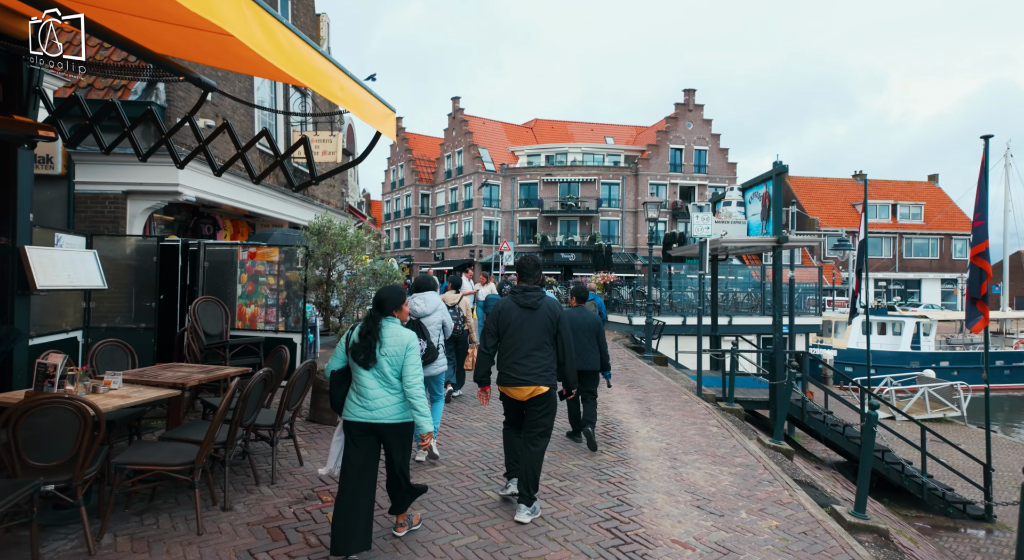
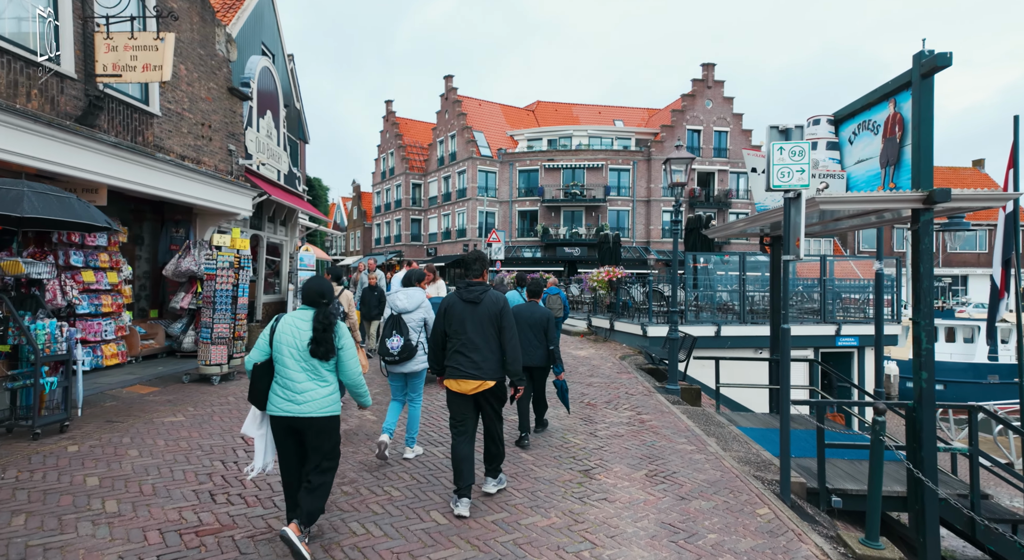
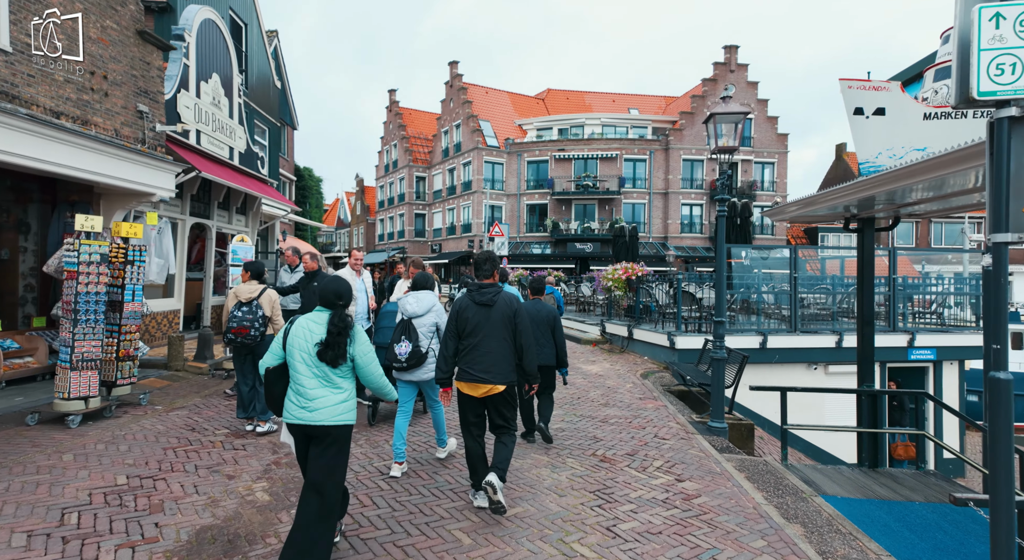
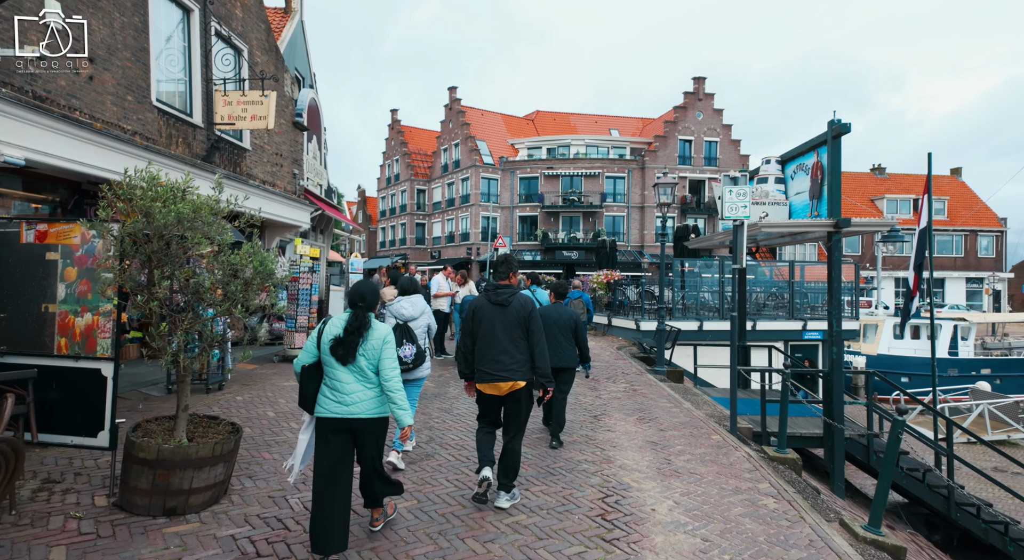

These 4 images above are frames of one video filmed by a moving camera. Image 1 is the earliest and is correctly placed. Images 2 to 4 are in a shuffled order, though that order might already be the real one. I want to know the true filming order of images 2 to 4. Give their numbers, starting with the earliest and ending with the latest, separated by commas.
4, 2, 3
